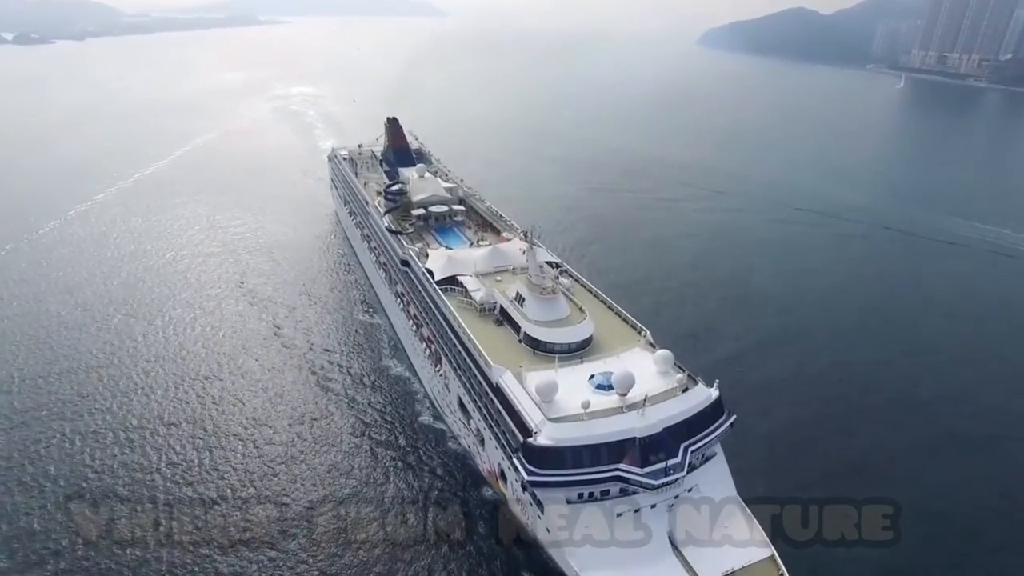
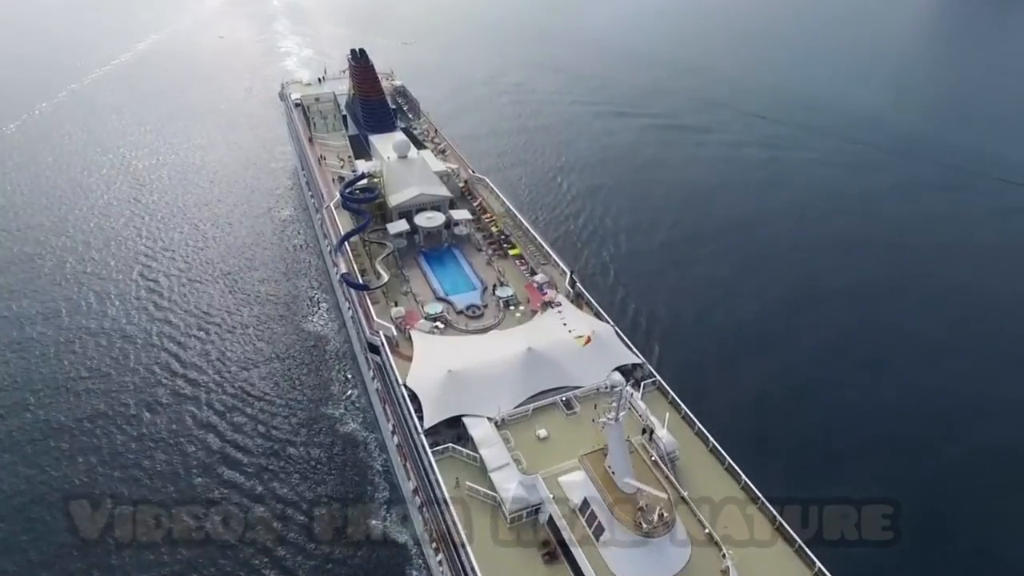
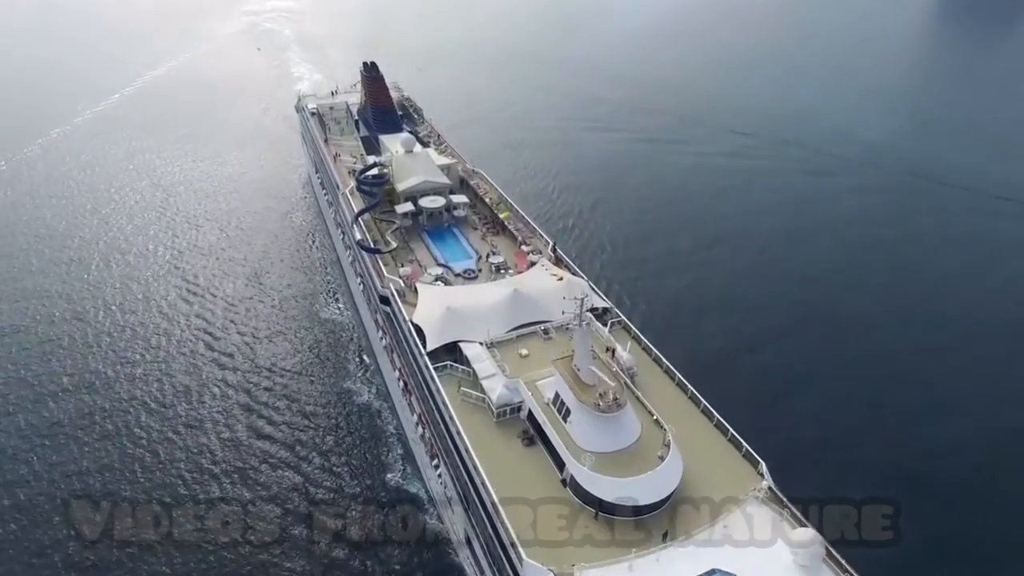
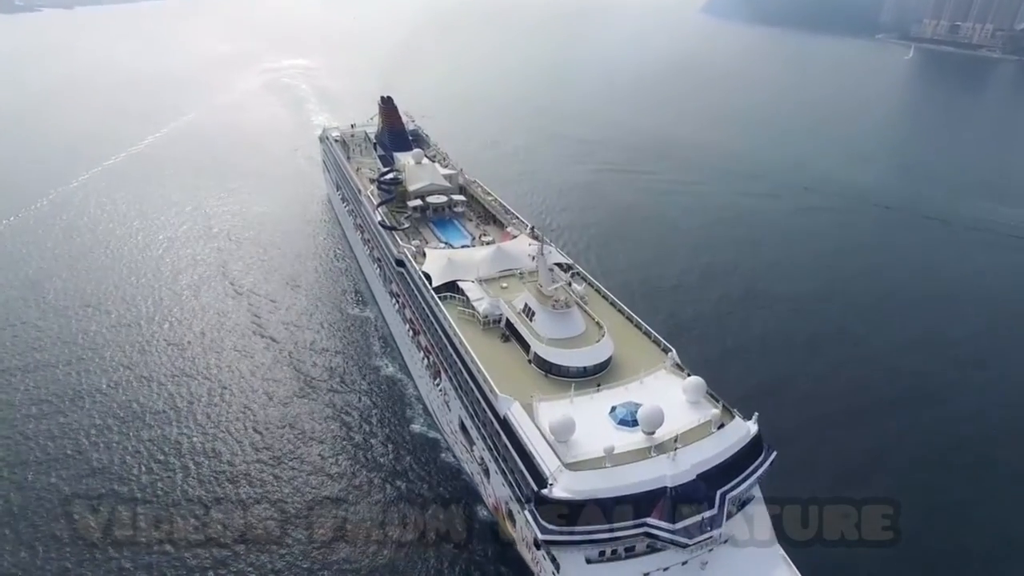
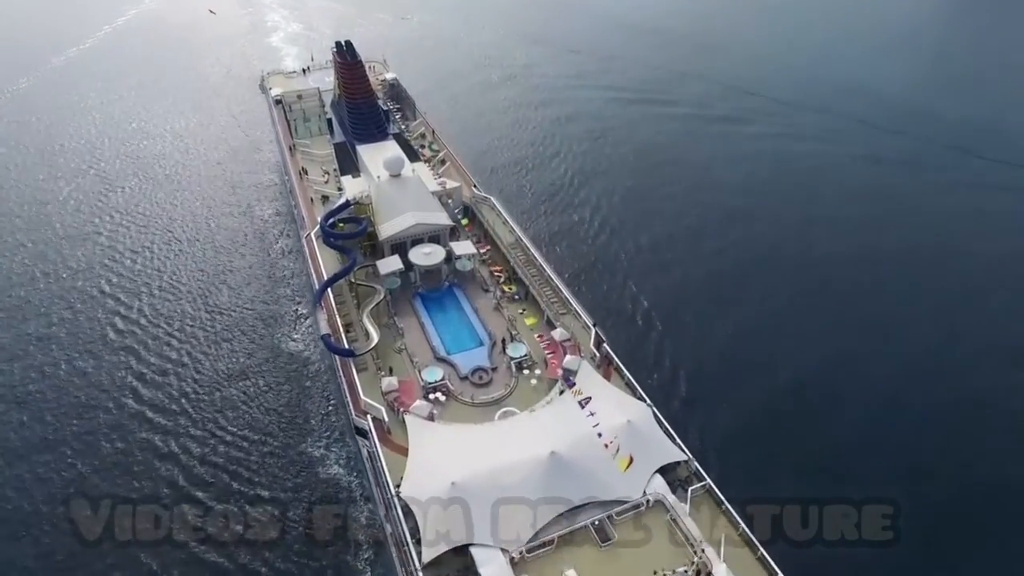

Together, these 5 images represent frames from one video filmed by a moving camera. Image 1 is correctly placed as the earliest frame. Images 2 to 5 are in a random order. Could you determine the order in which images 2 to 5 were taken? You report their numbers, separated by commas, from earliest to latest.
4, 3, 2, 5
